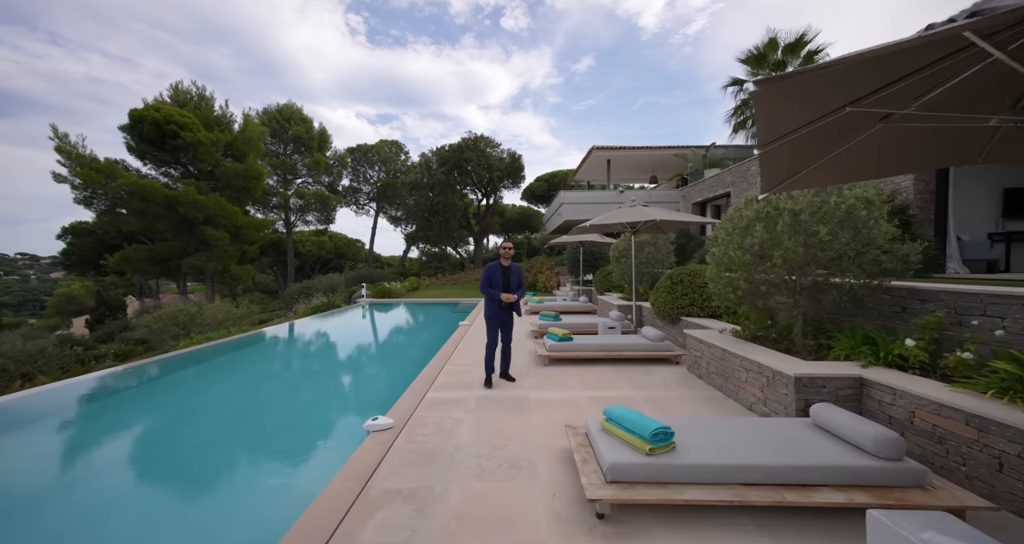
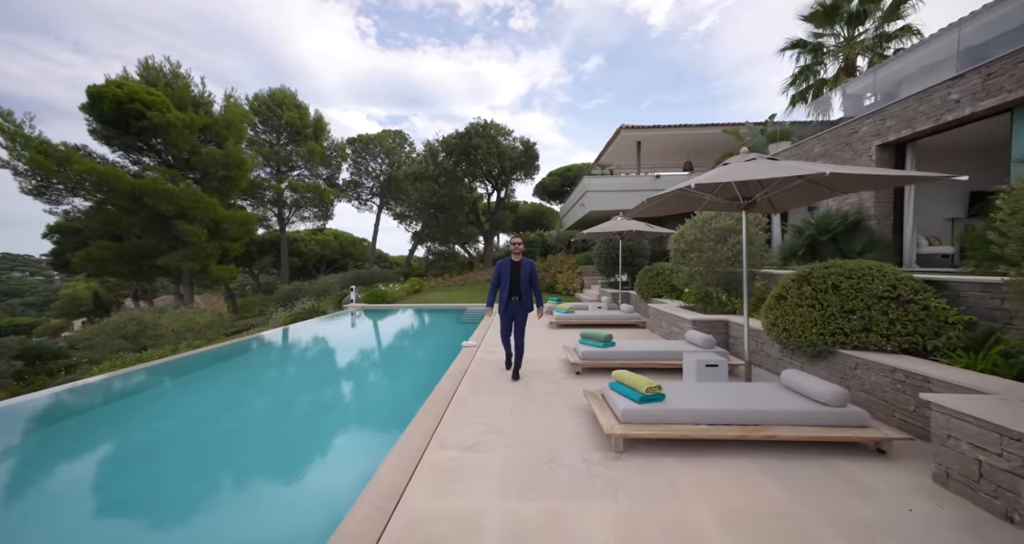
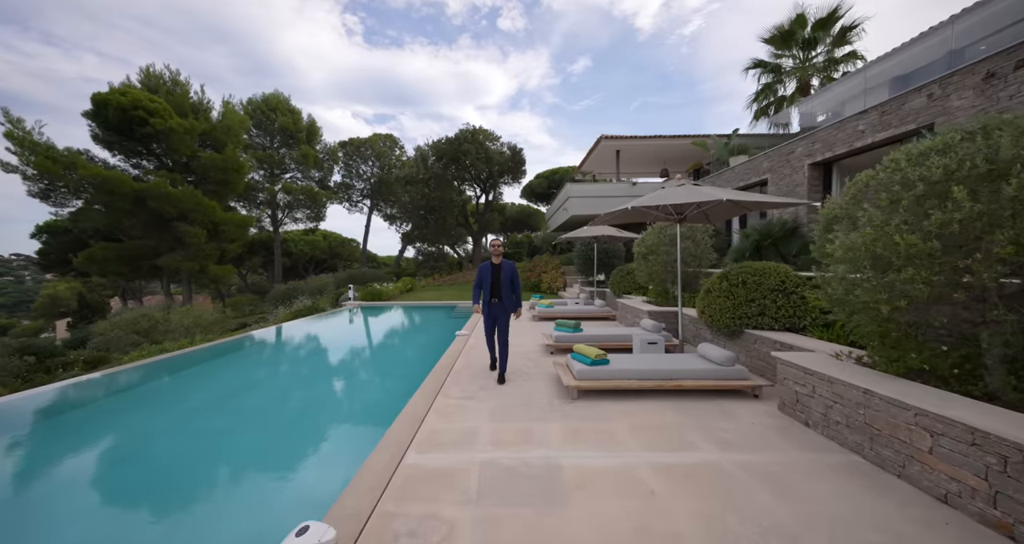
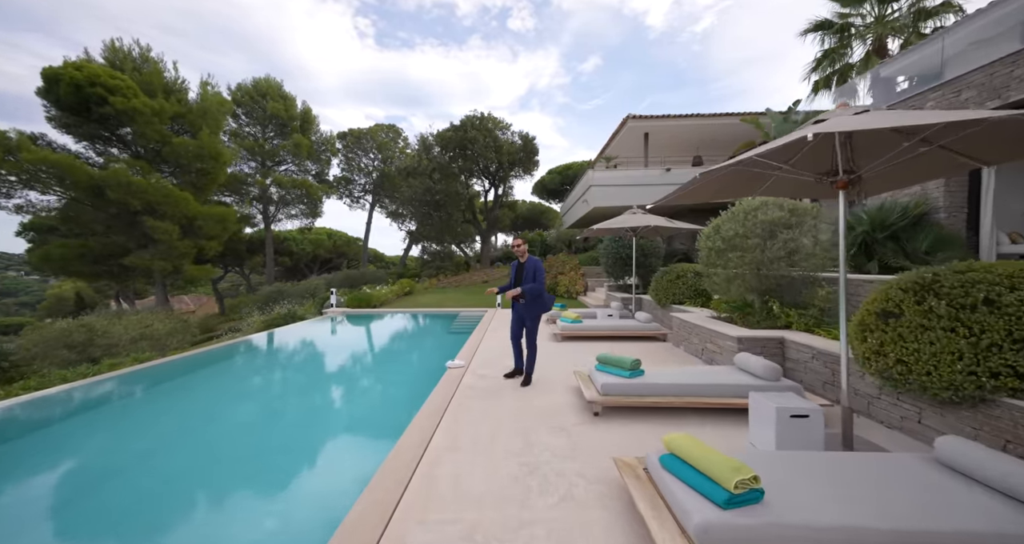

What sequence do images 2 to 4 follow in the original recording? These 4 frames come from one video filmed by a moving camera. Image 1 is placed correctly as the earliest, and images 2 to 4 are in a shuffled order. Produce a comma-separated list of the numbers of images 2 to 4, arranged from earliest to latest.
3, 2, 4
